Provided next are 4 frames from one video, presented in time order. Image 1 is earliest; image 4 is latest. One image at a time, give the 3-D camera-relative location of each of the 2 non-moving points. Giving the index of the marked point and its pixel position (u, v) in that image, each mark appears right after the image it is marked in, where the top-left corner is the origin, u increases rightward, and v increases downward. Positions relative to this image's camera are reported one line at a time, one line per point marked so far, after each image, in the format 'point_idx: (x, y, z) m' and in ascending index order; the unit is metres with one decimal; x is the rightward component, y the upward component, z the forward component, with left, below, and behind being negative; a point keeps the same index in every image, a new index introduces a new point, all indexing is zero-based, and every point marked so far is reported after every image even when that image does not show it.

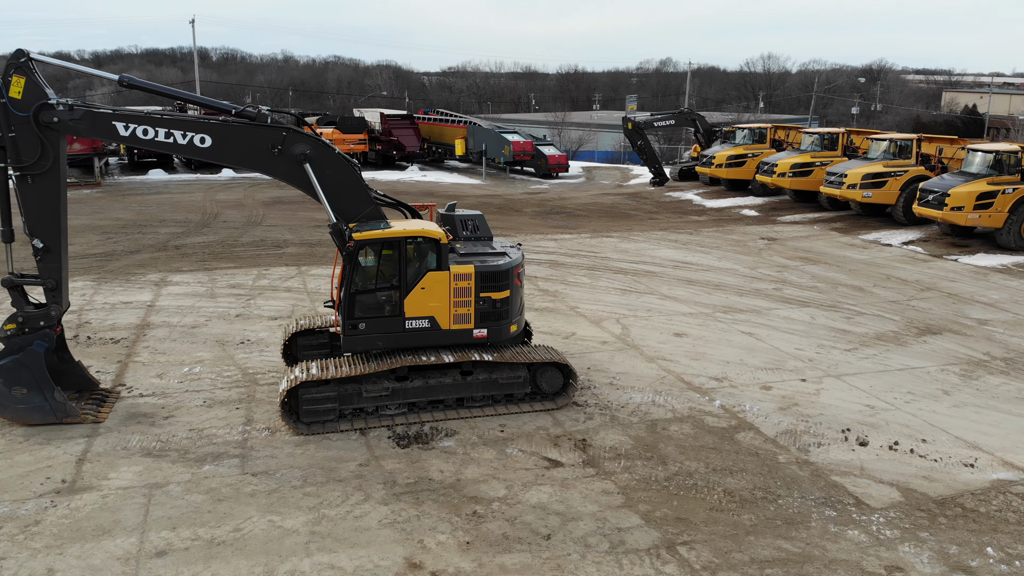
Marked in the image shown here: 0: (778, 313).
0: (+4.3, -0.4, +13.2) m
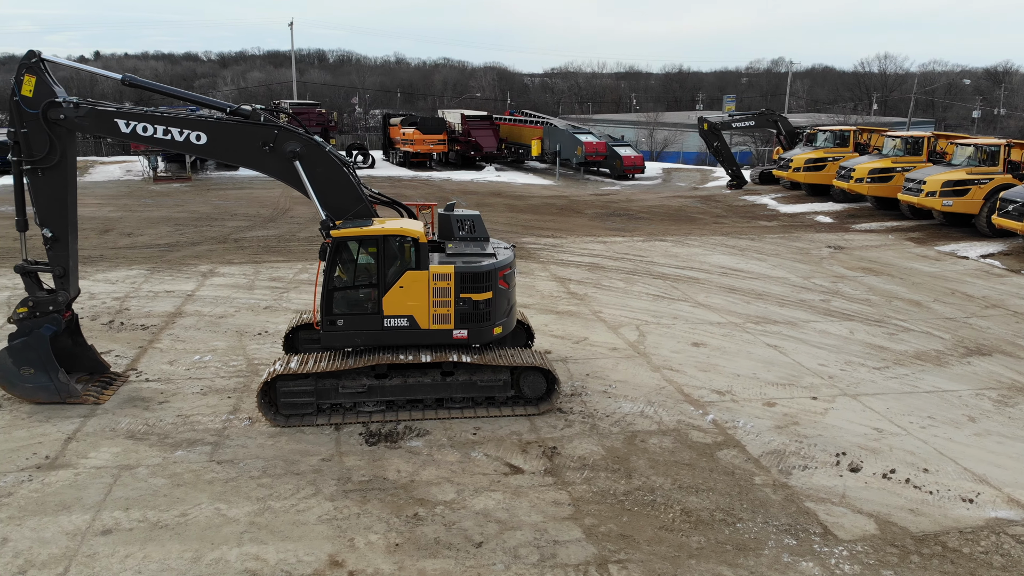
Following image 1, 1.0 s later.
0: (+4.6, -0.6, +12.5) m
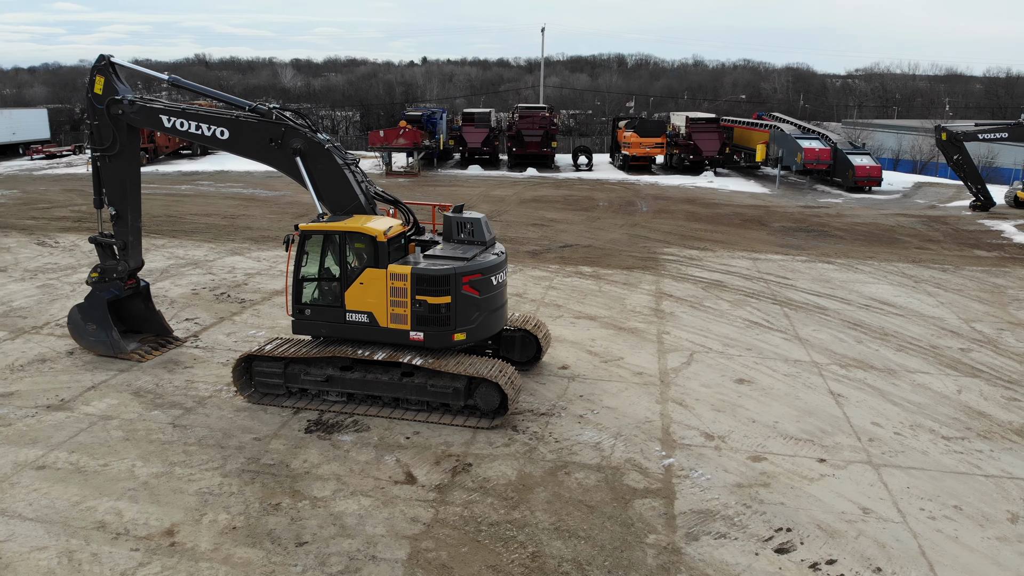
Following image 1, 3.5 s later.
0: (+5.2, -1.2, +10.4) m
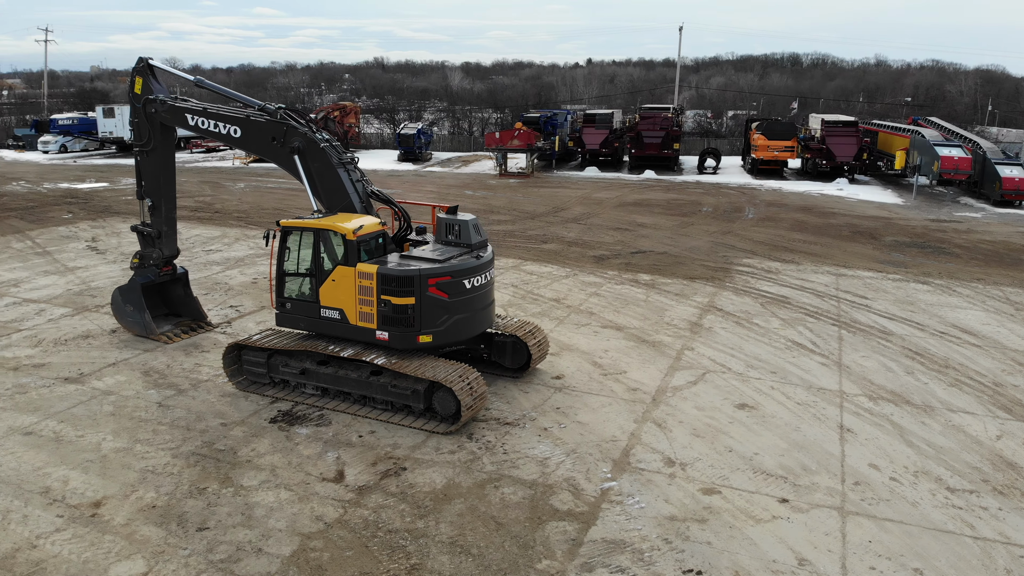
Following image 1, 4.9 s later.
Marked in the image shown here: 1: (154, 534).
0: (+5.0, -1.5, +9.2) m
1: (-2.9, -2.0, +6.6) m
